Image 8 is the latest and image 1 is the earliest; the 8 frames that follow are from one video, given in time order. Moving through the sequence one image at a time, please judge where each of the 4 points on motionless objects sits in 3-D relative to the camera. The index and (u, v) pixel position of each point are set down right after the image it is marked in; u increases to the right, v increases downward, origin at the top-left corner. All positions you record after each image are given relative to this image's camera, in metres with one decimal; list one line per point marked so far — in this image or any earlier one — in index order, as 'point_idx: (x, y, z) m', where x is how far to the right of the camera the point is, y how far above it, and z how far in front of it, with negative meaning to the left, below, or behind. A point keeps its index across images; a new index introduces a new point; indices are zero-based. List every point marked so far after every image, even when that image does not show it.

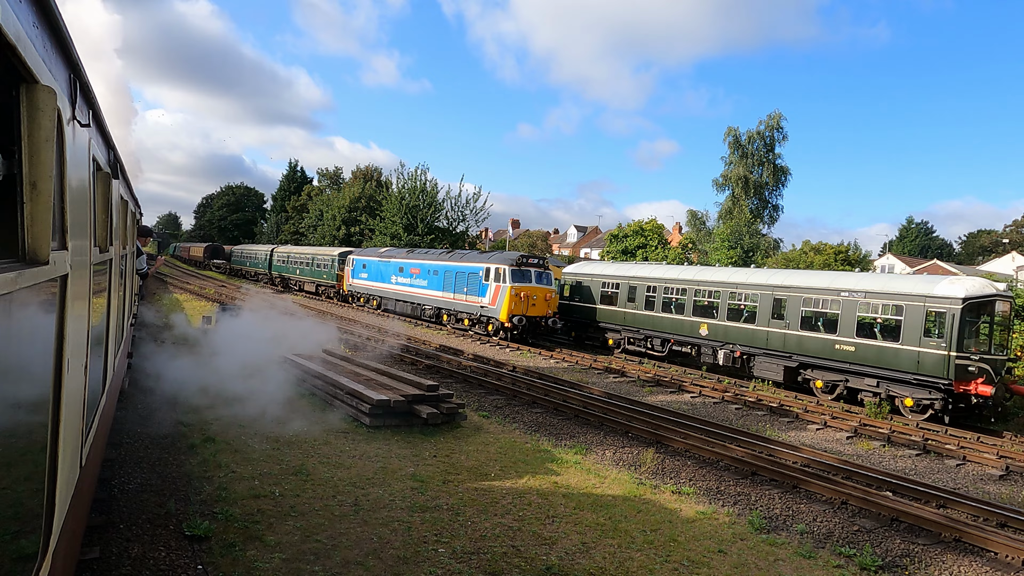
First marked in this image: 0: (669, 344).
0: (+4.1, -1.5, +16.8) m
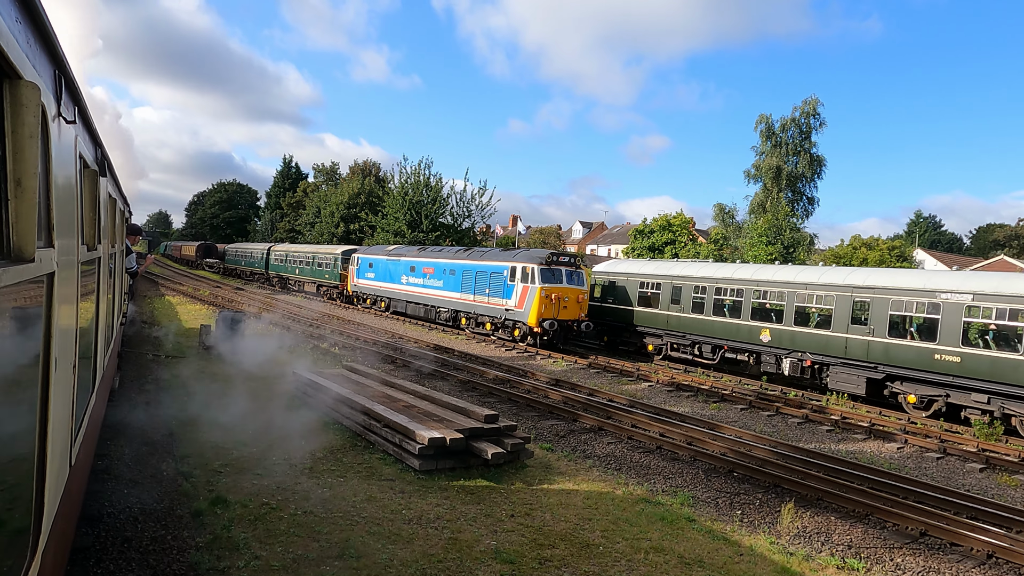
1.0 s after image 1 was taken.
0: (+4.9, -1.5, +15.1) m
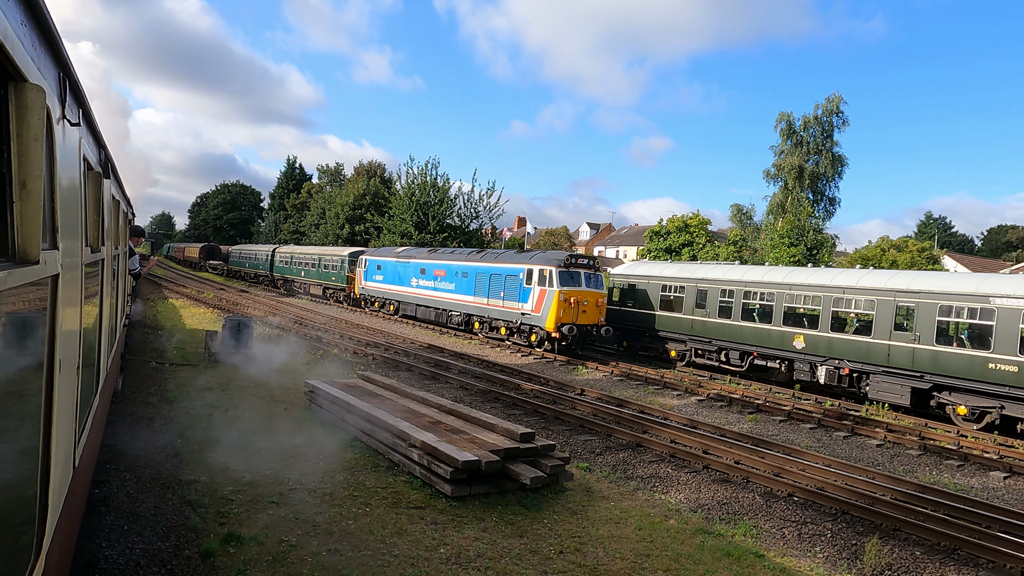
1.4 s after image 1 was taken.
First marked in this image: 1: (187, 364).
0: (+5.3, -1.6, +14.5) m
1: (-6.0, -1.4, +12.0) m
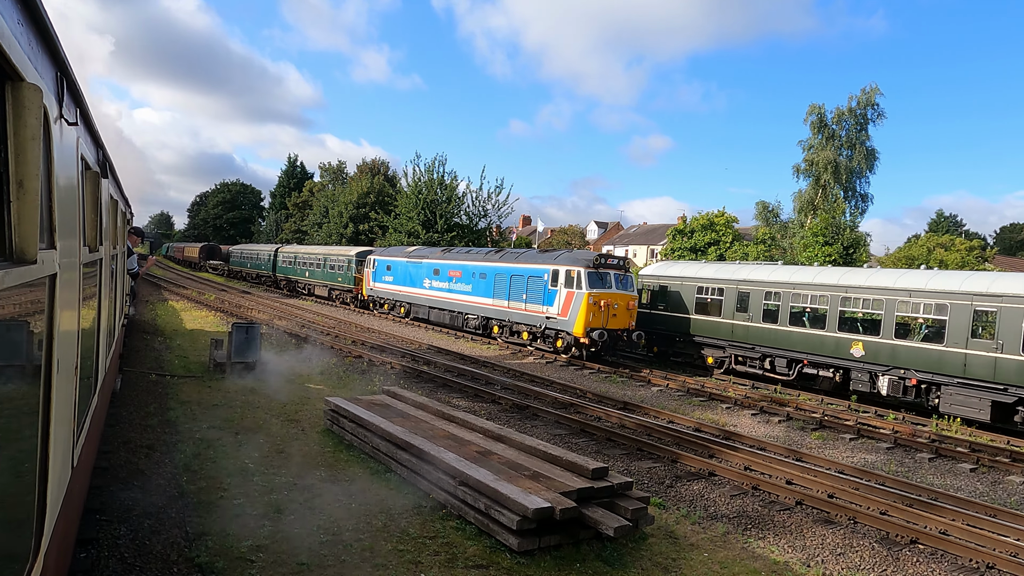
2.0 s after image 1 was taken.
0: (+5.9, -1.6, +13.4) m
1: (-5.4, -1.5, +10.9) m
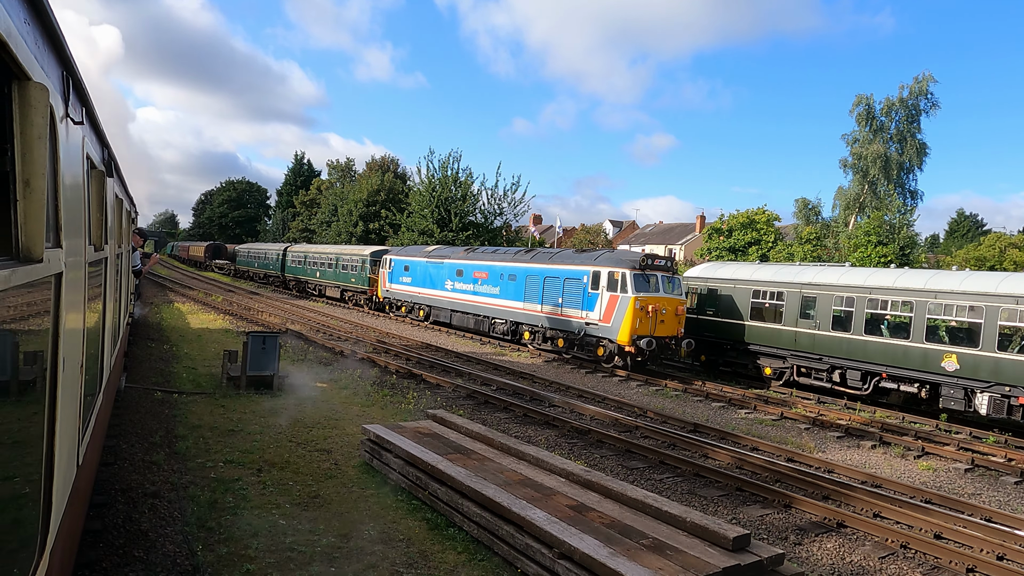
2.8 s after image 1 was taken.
0: (+6.8, -1.7, +12.0) m
1: (-4.6, -1.6, +9.6) m
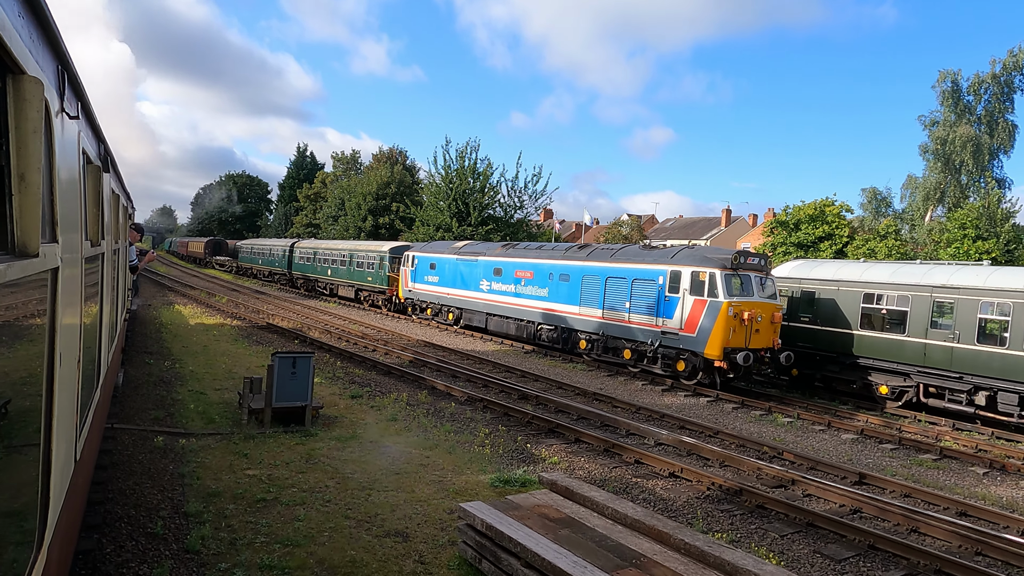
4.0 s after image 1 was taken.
0: (+8.0, -1.8, +9.8) m
1: (-3.4, -1.7, +7.3) m
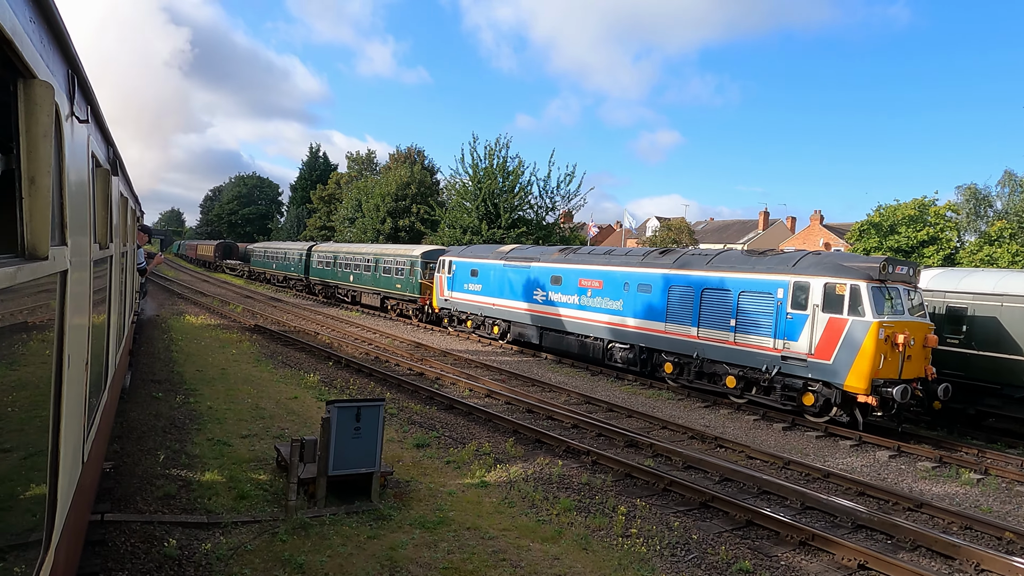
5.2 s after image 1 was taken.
0: (+9.3, -2.0, +7.5) m
1: (-2.1, -1.9, +5.1) m
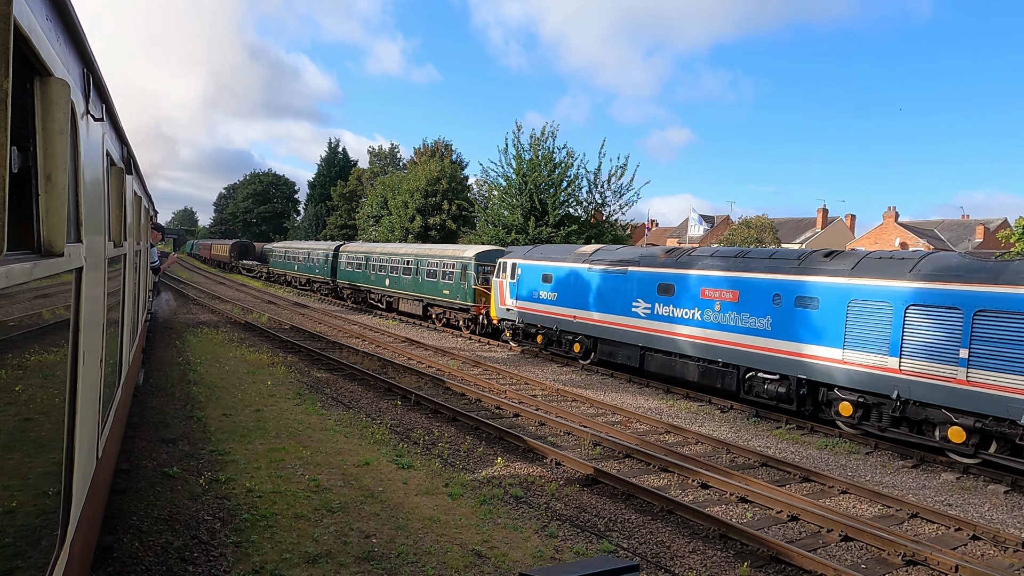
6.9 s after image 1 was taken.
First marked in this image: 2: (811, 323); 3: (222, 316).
0: (+11.0, -2.2, +4.3) m
1: (-0.4, -2.1, +2.1) m
2: (+4.5, -0.5, +9.5) m
3: (-9.0, -0.9, +20.0) m
